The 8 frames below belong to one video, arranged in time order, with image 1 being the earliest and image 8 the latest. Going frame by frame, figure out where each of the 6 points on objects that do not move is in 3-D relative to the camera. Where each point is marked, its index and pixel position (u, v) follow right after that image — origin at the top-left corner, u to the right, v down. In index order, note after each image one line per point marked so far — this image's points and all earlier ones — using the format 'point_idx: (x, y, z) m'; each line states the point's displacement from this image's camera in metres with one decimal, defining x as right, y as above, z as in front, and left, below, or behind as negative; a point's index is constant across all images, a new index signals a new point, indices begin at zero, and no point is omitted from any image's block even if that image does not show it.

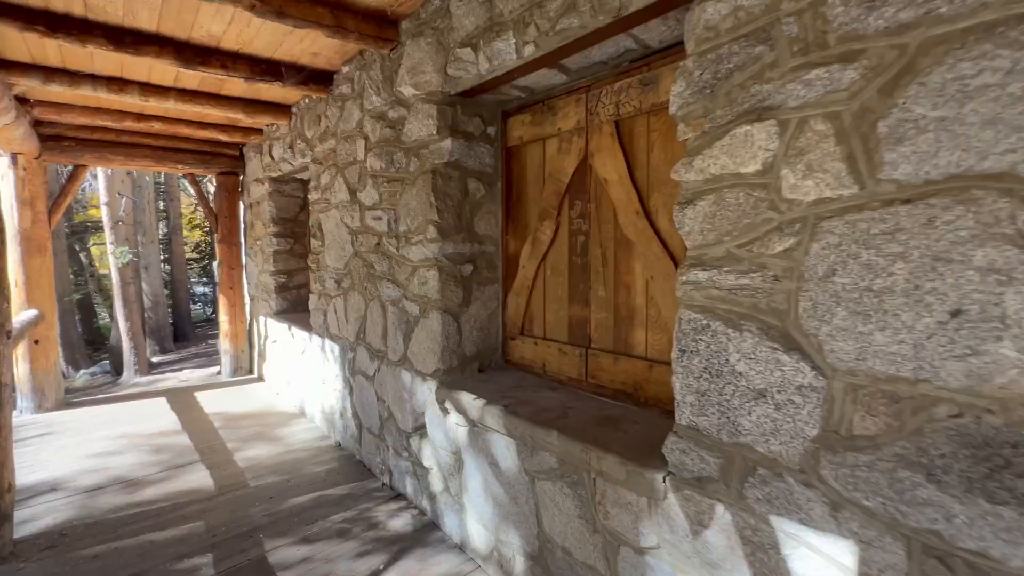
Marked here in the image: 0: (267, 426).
0: (-1.9, -1.1, +3.7) m
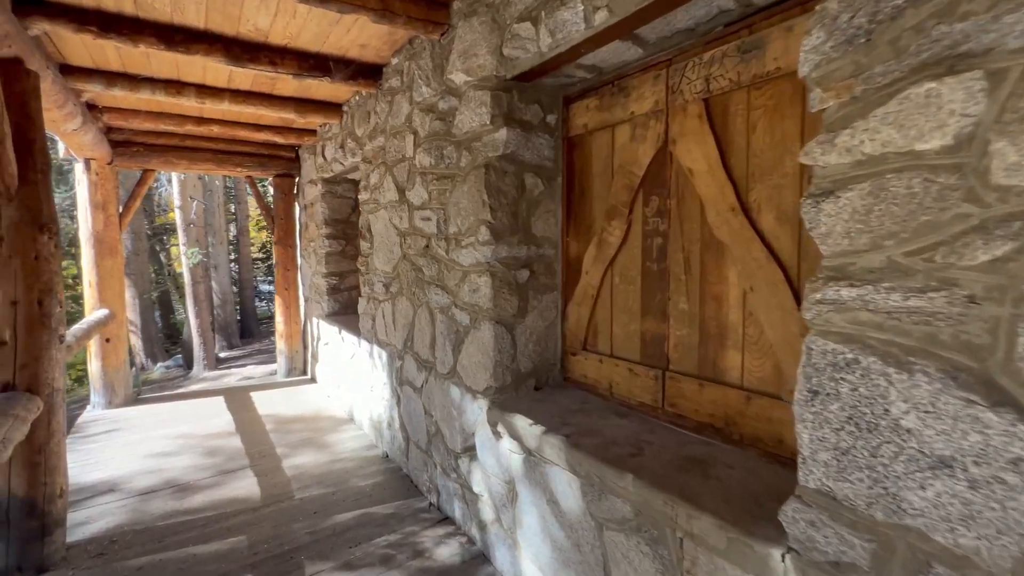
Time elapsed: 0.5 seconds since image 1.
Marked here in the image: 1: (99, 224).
0: (-1.5, -1.1, +3.6) m
1: (-3.6, +0.6, +4.1) m
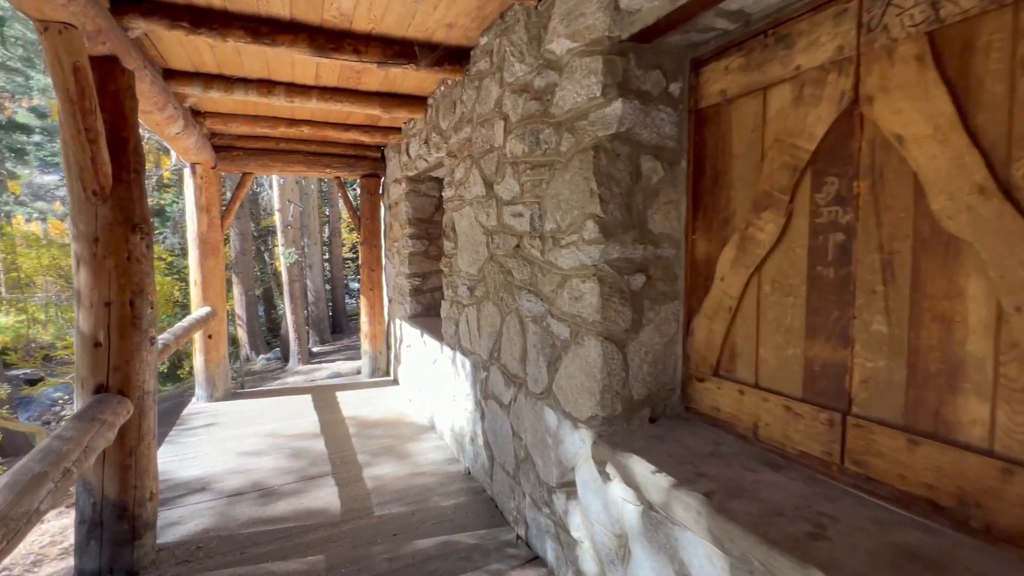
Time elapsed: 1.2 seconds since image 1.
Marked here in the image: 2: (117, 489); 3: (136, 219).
0: (-0.8, -1.1, +3.5) m
1: (-2.8, +0.6, +4.3) m
2: (-1.7, -0.9, +2.0) m
3: (-1.6, +0.3, +2.0) m
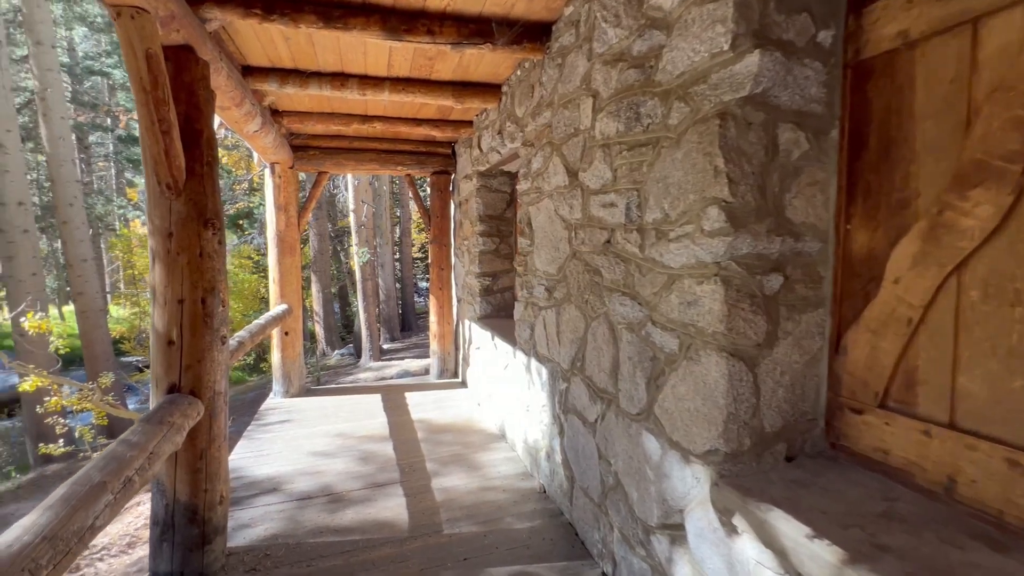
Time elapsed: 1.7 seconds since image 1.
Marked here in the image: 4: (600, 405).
0: (-0.3, -1.1, +3.3) m
1: (-2.2, +0.6, +4.4) m
2: (-1.3, -0.8, +1.9) m
3: (-1.3, +0.3, +1.9) m
4: (+0.4, -0.5, +1.9) m
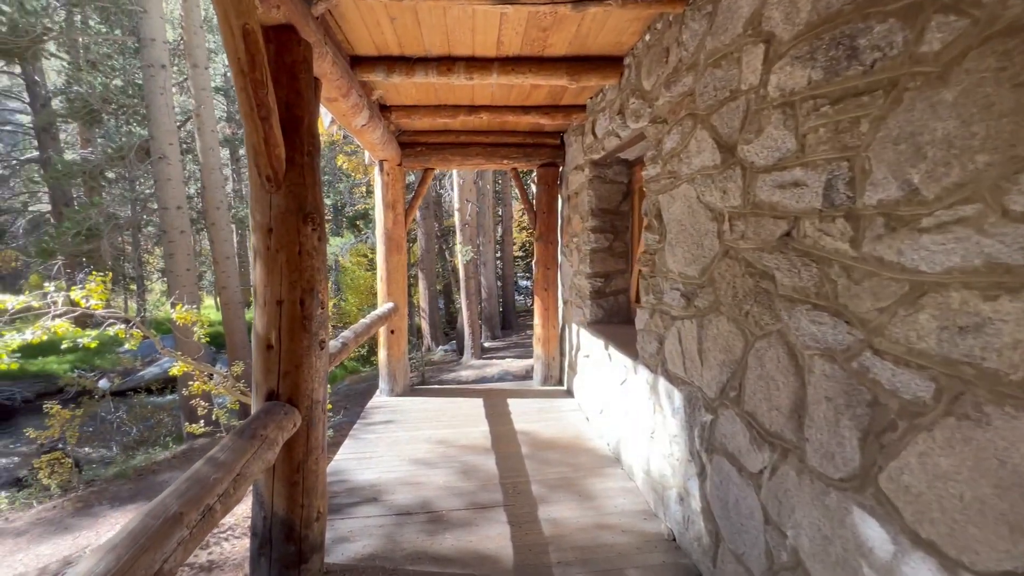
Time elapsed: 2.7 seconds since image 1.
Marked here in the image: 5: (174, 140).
0: (+0.4, -1.1, +2.9) m
1: (-1.1, +0.6, +4.4) m
2: (-0.9, -0.8, +1.8) m
3: (-0.8, +0.3, +1.8) m
4: (+0.8, -0.5, +1.5) m
5: (-5.4, +2.4, +7.5) m
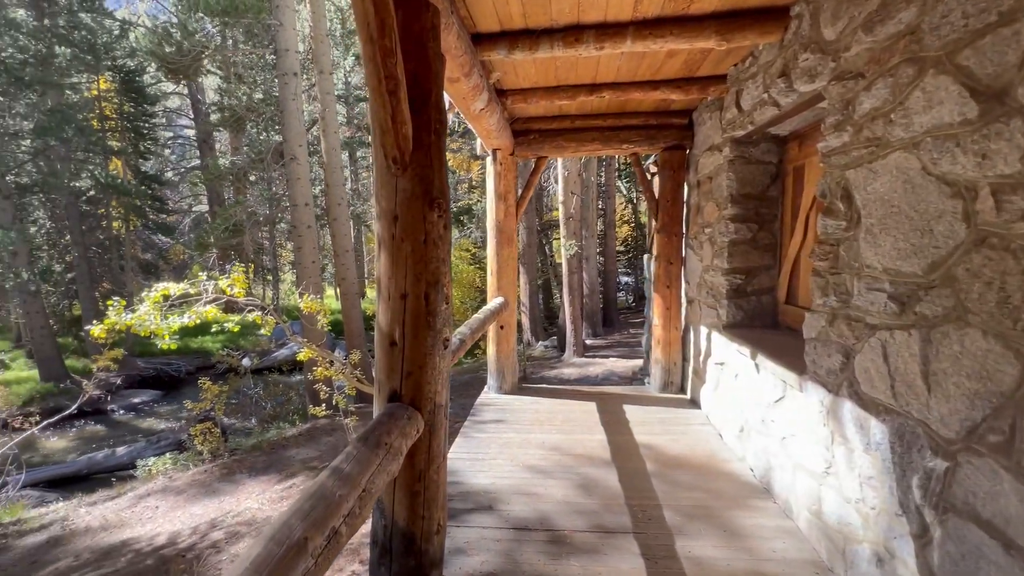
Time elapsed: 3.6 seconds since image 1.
0: (+1.1, -1.1, +2.5) m
1: (-0.1, +0.7, +4.2) m
2: (-0.4, -0.8, +1.7) m
3: (-0.3, +0.3, +1.6) m
4: (+1.2, -0.5, +1.0) m
5: (-3.6, +2.5, +8.1) m
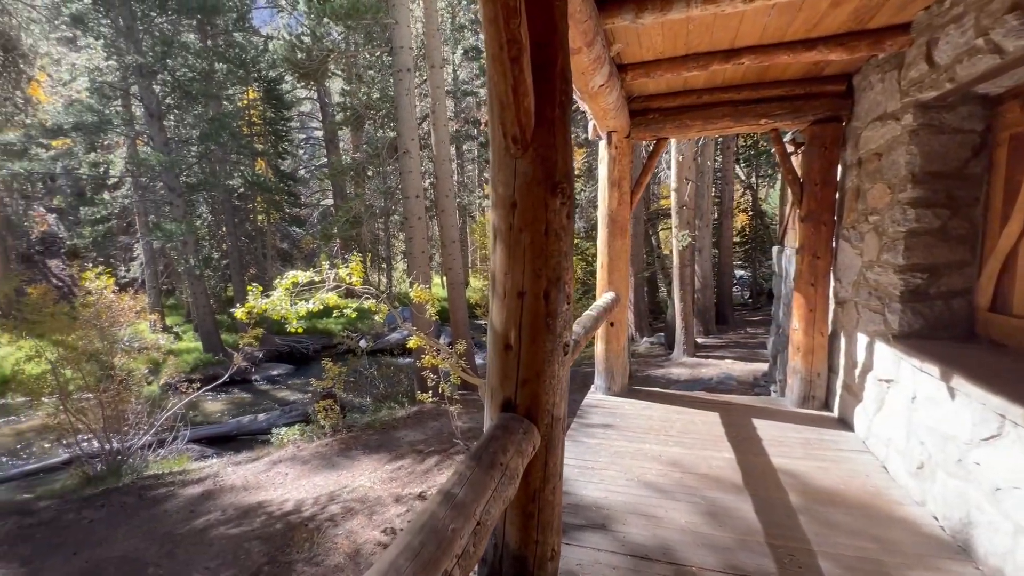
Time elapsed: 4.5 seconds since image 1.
0: (+1.6, -1.1, +2.0) m
1: (+0.8, +0.7, +3.9) m
2: (0.0, -0.8, +1.5) m
3: (+0.1, +0.3, +1.4) m
4: (+1.4, -0.6, +0.5) m
5: (-1.8, +2.7, +8.4) m
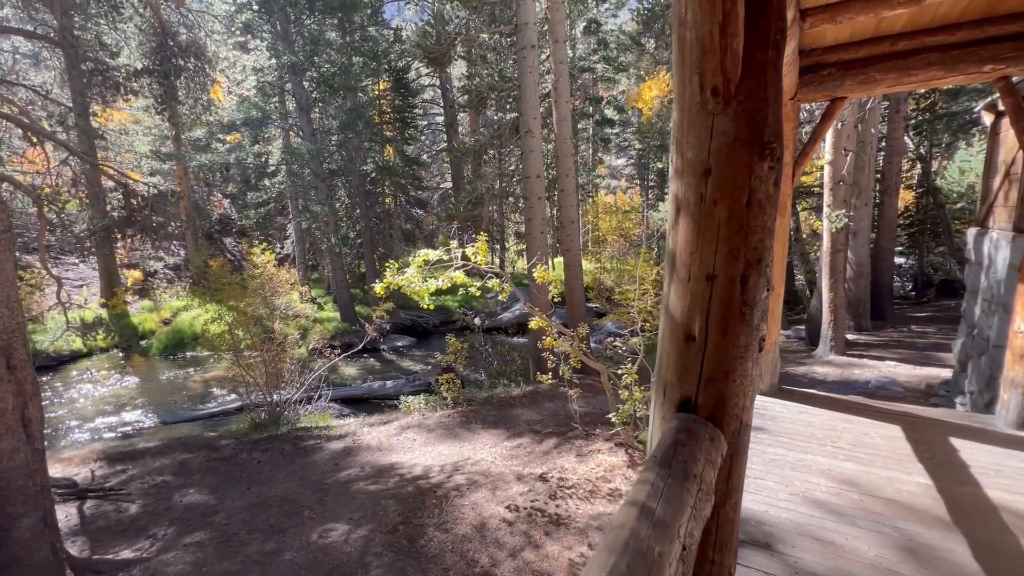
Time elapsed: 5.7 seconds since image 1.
0: (+2.2, -1.1, +1.5) m
1: (+1.9, +0.8, +3.4) m
2: (+0.5, -0.8, +1.3) m
3: (+0.6, +0.4, +1.1) m
4: (+1.6, -0.6, 0.0) m
5: (+0.4, +3.1, +8.3) m
